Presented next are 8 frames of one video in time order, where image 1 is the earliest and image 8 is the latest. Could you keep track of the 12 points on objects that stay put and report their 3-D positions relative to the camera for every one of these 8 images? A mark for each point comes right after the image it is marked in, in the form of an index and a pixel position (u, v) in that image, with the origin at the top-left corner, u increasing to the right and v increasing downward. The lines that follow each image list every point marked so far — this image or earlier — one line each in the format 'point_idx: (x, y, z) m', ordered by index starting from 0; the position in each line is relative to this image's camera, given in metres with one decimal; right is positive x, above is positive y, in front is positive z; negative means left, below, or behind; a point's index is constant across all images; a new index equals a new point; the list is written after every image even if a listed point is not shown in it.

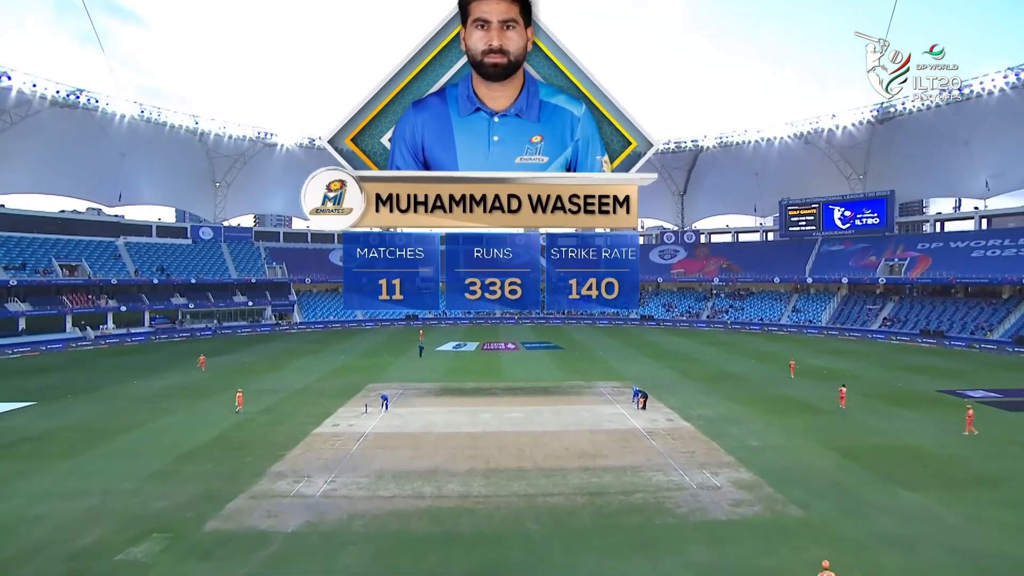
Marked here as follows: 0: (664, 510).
0: (+4.5, -6.6, +16.1) m
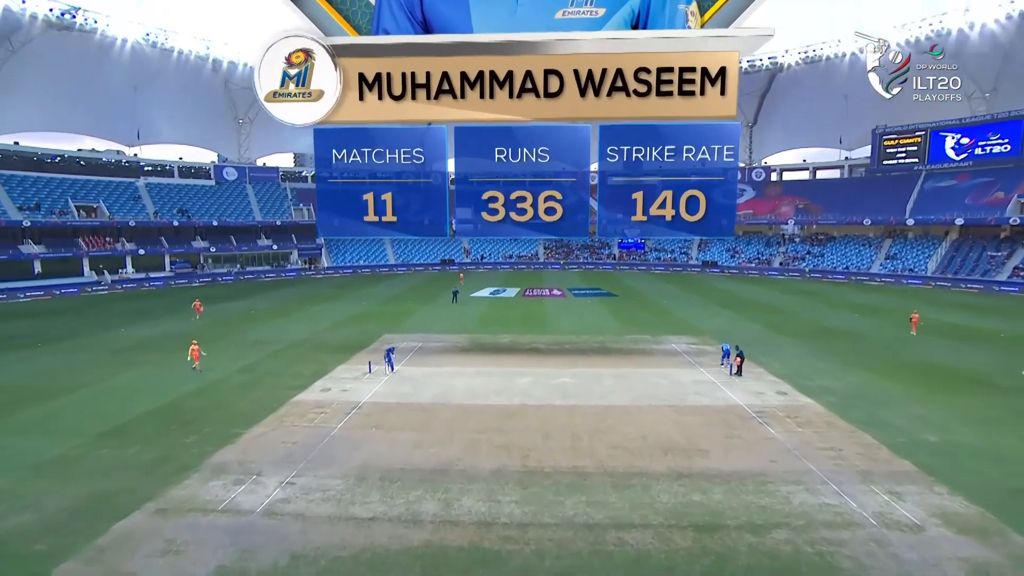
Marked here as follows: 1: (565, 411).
0: (+5.4, -4.7, +8.9) m
1: (+1.7, -3.9, +17.3) m
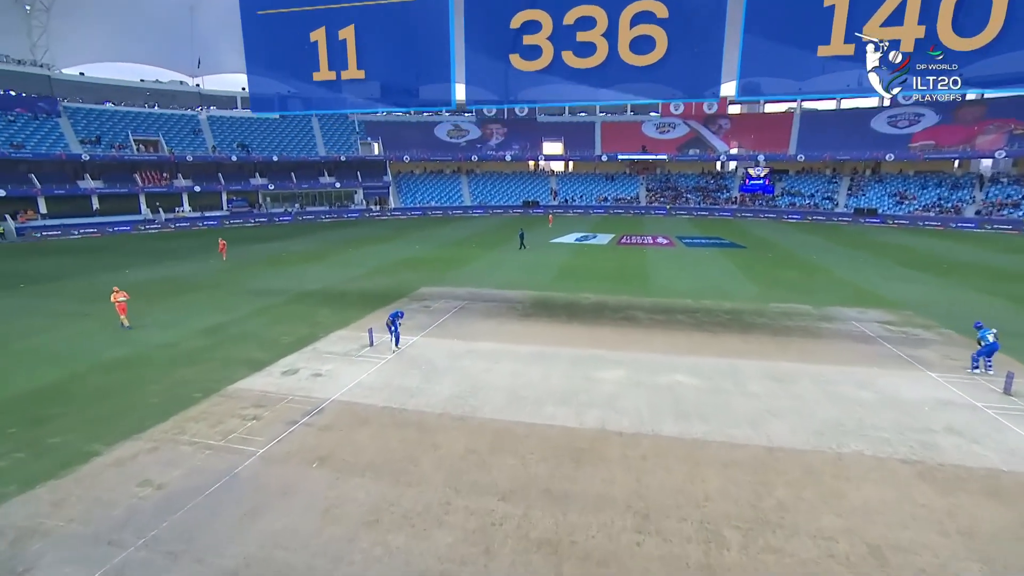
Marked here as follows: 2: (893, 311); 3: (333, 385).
0: (+4.9, -4.3, +0.1) m
1: (+2.8, -2.7, +8.9) m
2: (+12.0, -0.7, +17.2) m
3: (-3.8, -2.1, +11.7) m
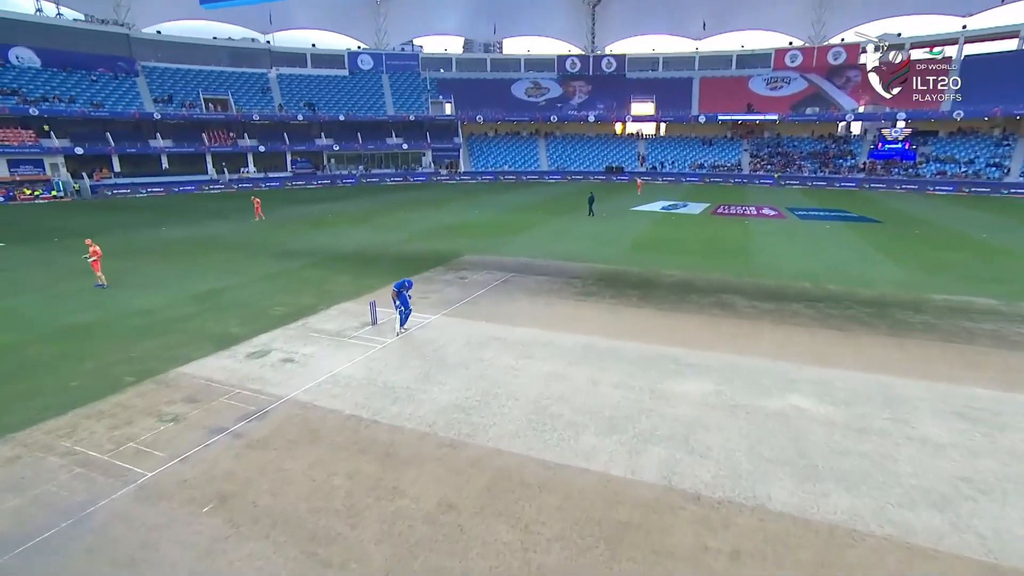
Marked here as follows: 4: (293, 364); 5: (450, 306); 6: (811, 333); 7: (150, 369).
0: (+3.4, -4.5, -4.0) m
1: (+2.7, -2.5, +4.9) m
2: (+13.1, -0.5, +11.5) m
3: (-3.4, -1.4, +8.7) m
4: (-3.6, -1.3, +9.1) m
5: (-1.7, -0.5, +13.2) m
6: (+6.1, -0.9, +10.9) m
7: (-5.8, -1.2, +8.5) m
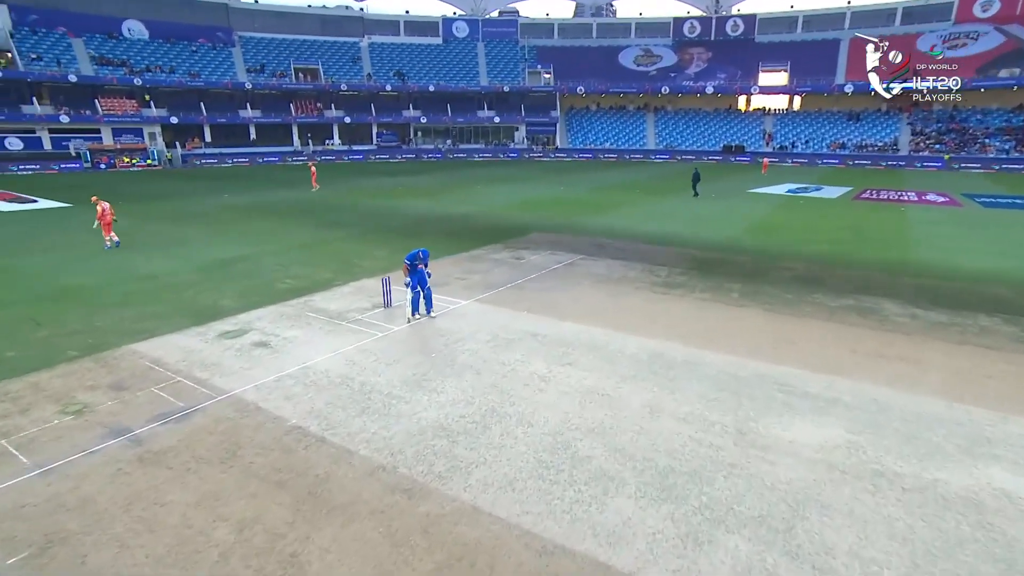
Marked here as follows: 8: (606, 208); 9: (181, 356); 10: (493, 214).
0: (+0.8, -4.6, -6.9) m
1: (+2.0, -2.4, +1.9) m
2: (+13.7, -0.9, +6.3) m
3: (-3.1, -1.0, +6.8) m
4: (-3.3, -0.8, +7.3) m
5: (-0.6, -0.1, +10.8) m
6: (+6.6, -0.9, +7.1) m
7: (-5.5, -0.7, +7.1) m
8: (+3.5, +2.9, +20.0) m
9: (-4.1, -0.8, +6.8) m
10: (-0.6, +2.5, +17.9) m
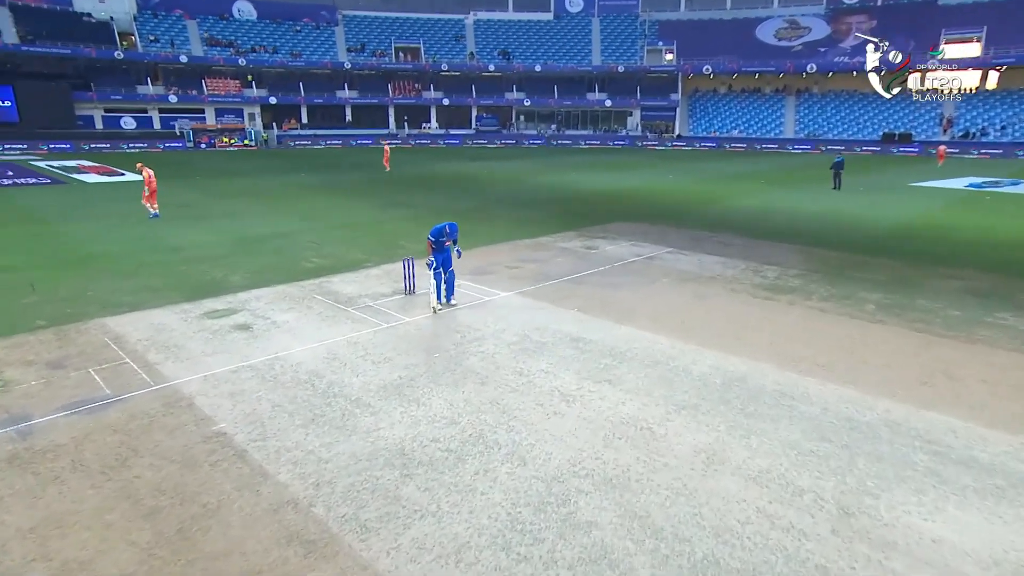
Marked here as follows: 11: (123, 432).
0: (-2.4, -4.5, -8.4) m
1: (+0.8, -2.4, -0.1) m
2: (+13.2, -1.5, +1.6) m
3: (-3.0, -0.7, +5.7) m
4: (-3.1, -0.5, +6.3) m
5: (+0.4, +0.1, +9.2) m
6: (+6.5, -1.1, +4.0) m
7: (-5.2, -0.3, +6.6) m
8: (+6.5, +2.8, +17.1) m
9: (-4.0, -0.5, +6.0) m
10: (+2.1, +2.6, +16.0) m
11: (-3.2, -1.2, +4.4) m
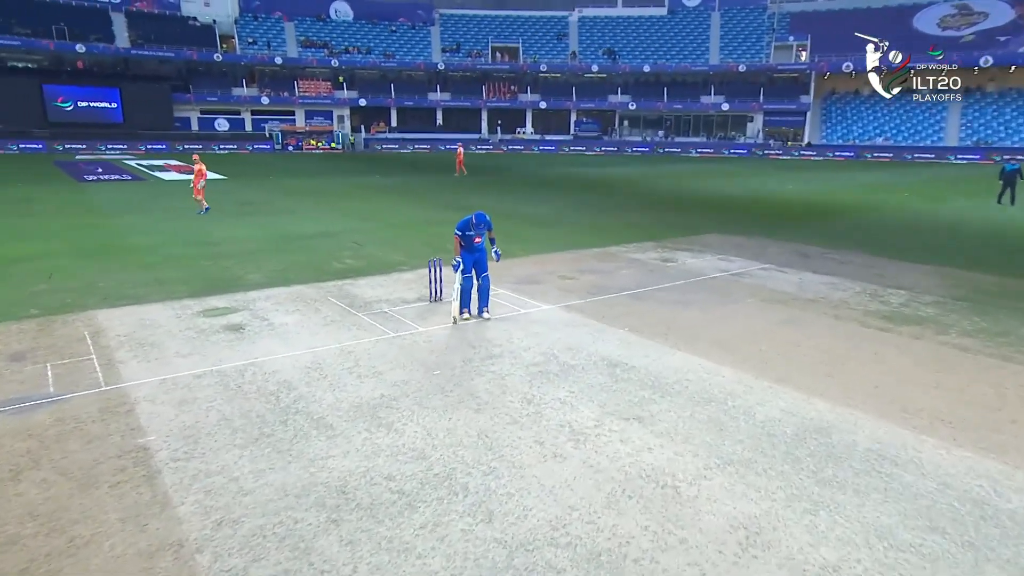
0: (-5.1, -3.9, -9.0) m
1: (-0.3, -2.2, -1.3) m
2: (+12.2, -1.9, -1.9) m
3: (-3.0, -0.7, +5.1) m
4: (-2.9, -0.5, +5.7) m
5: (+1.0, -0.2, +7.9) m
6: (+6.1, -1.3, +1.6) m
7: (-5.0, -0.2, +6.4) m
8: (+8.7, +2.1, +14.7) m
9: (-3.9, -0.4, +5.6) m
10: (+4.1, +2.0, +14.4) m
11: (-3.4, -1.1, +3.9) m
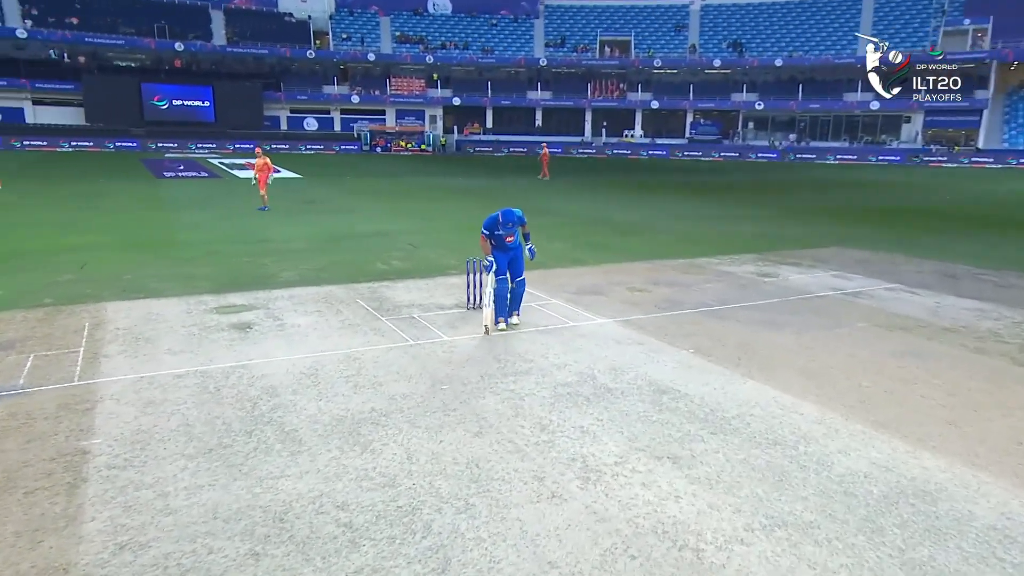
0: (-7.3, -3.2, -9.1) m
1: (-1.3, -1.9, -2.2) m
2: (+11.0, -1.9, -4.9) m
3: (-2.8, -0.6, +4.7) m
4: (-2.6, -0.4, +5.2) m
5: (+1.7, -0.3, +6.7) m
6: (+5.6, -1.4, -0.4) m
7: (-4.5, -0.1, +6.2) m
8: (+10.4, +1.4, +12.2) m
9: (-3.6, -0.3, +5.2) m
10: (+5.8, +1.5, +12.7) m
11: (-3.4, -0.9, +3.5) m
